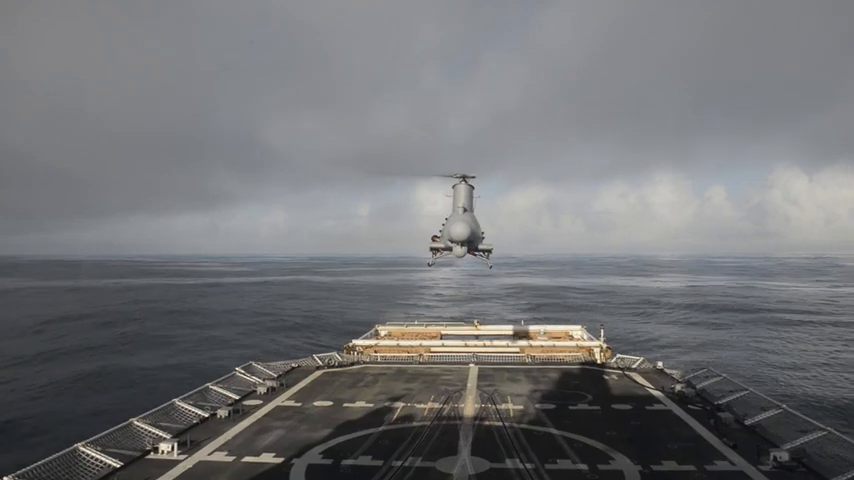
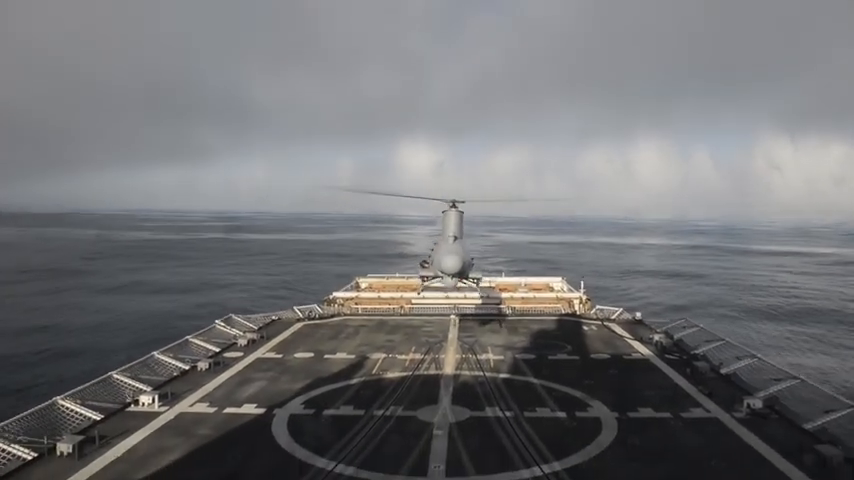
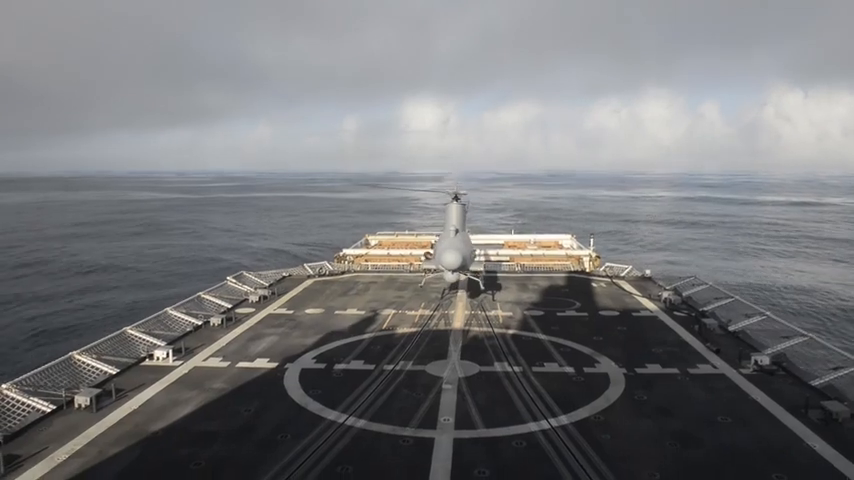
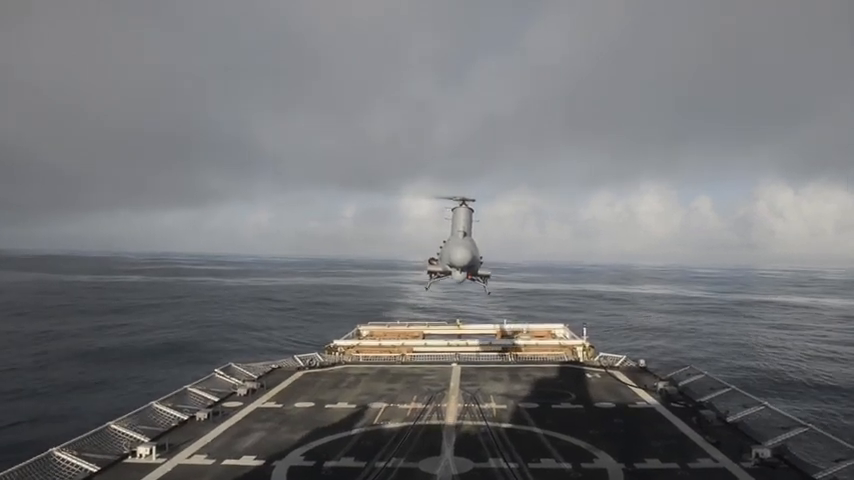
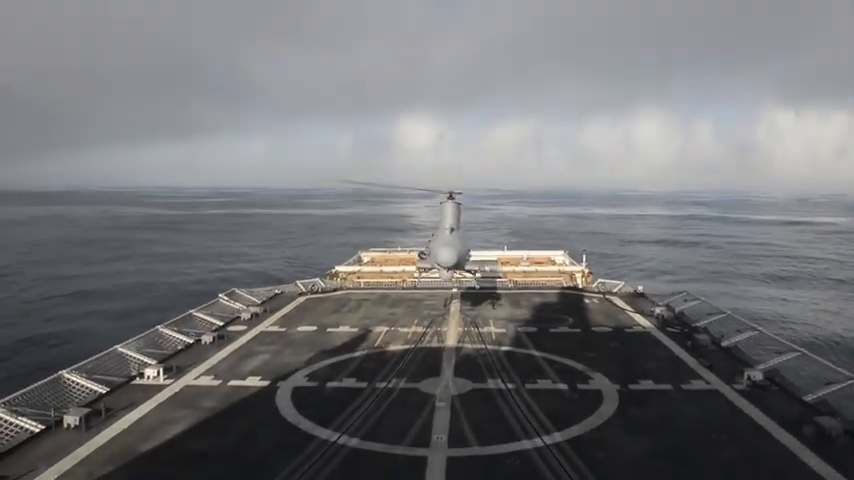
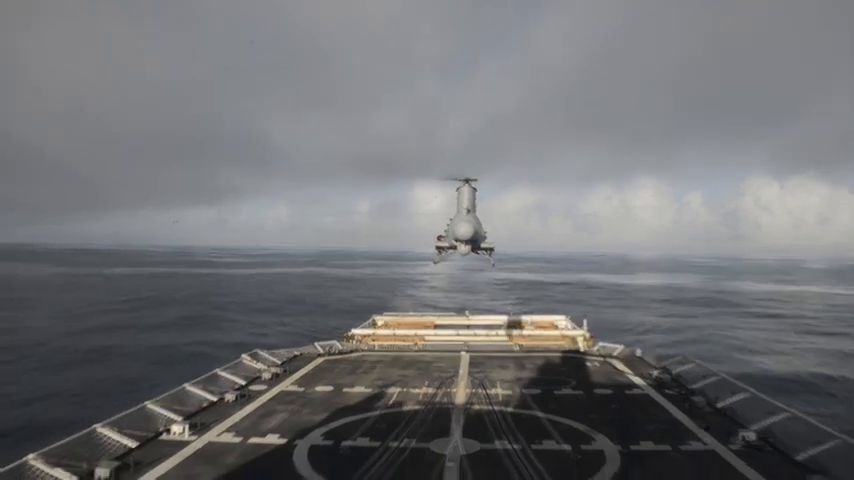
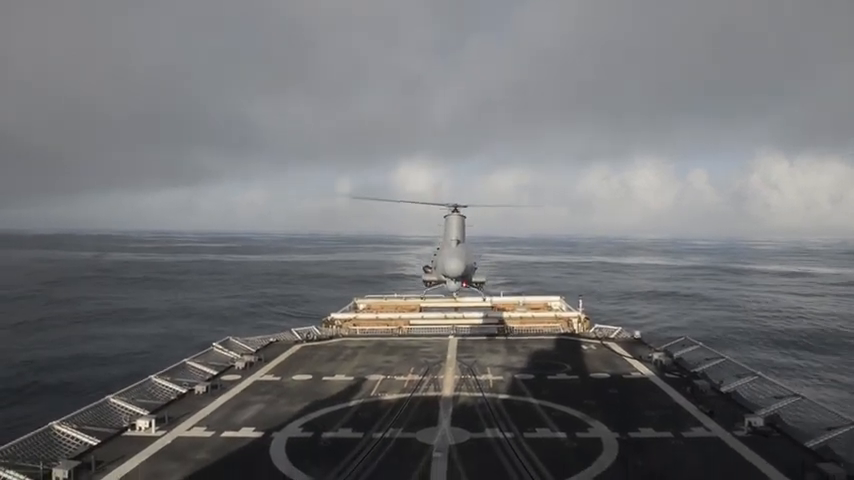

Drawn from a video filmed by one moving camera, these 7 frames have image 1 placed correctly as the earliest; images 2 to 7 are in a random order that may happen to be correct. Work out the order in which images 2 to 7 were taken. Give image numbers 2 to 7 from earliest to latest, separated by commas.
6, 4, 7, 2, 5, 3
